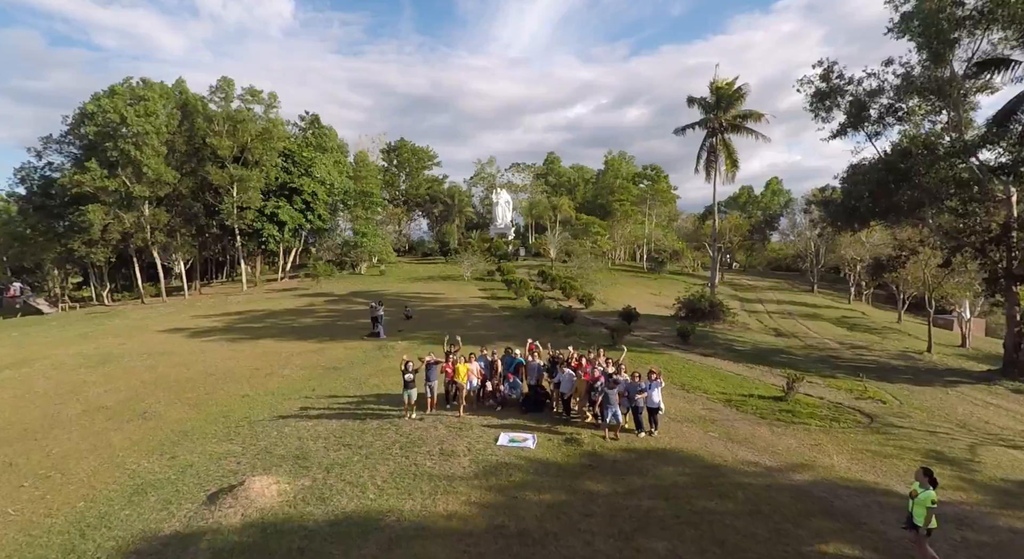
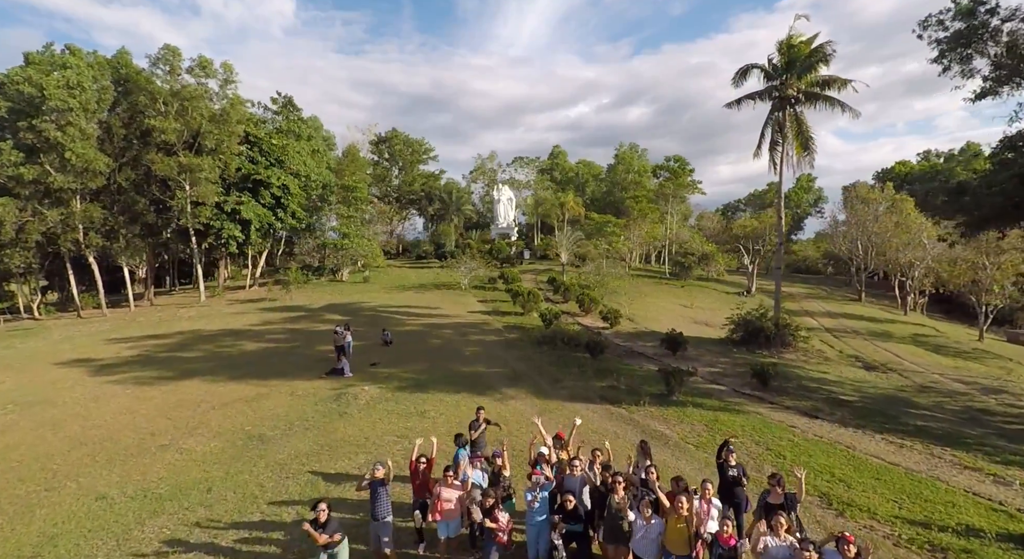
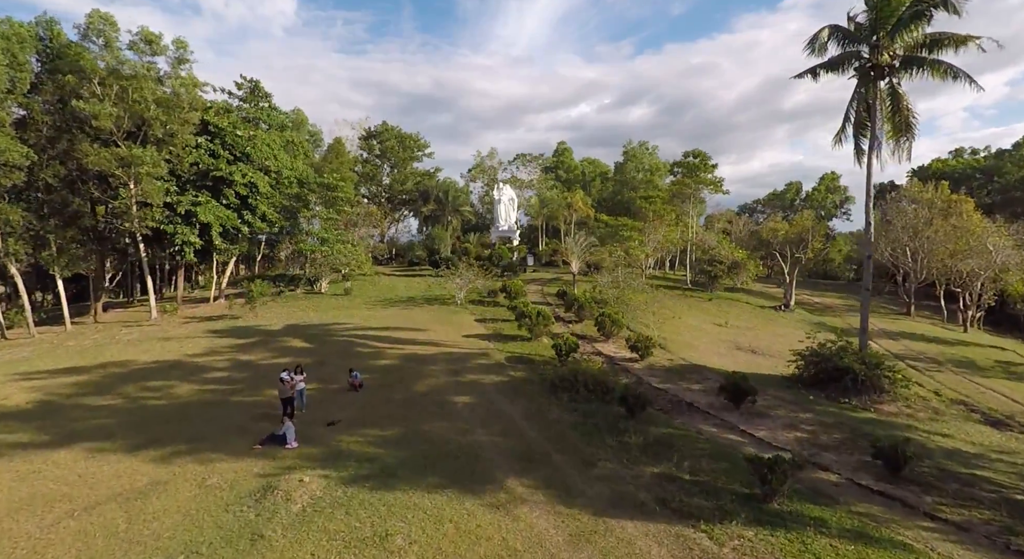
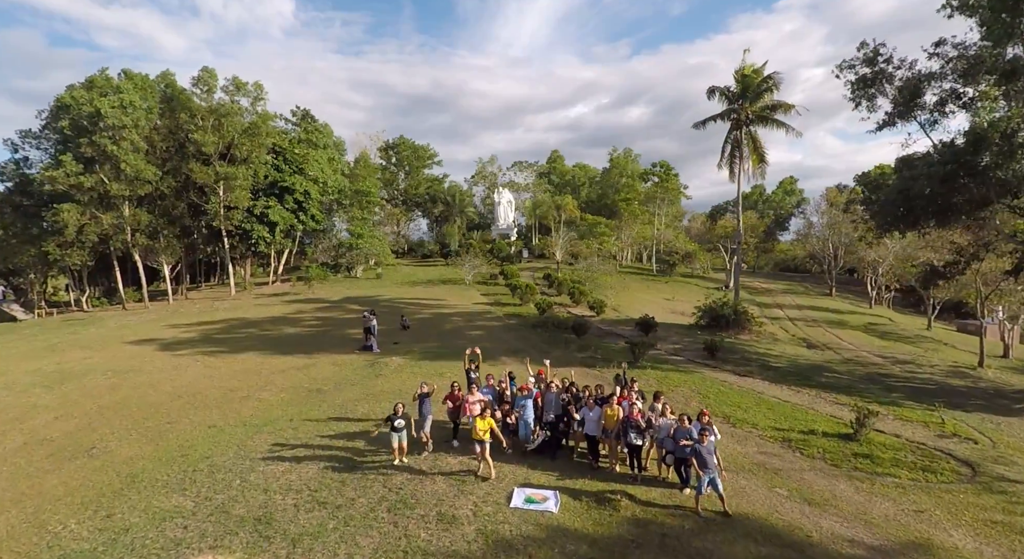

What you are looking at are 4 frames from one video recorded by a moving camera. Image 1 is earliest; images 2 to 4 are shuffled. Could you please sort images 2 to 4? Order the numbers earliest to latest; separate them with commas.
4, 2, 3
